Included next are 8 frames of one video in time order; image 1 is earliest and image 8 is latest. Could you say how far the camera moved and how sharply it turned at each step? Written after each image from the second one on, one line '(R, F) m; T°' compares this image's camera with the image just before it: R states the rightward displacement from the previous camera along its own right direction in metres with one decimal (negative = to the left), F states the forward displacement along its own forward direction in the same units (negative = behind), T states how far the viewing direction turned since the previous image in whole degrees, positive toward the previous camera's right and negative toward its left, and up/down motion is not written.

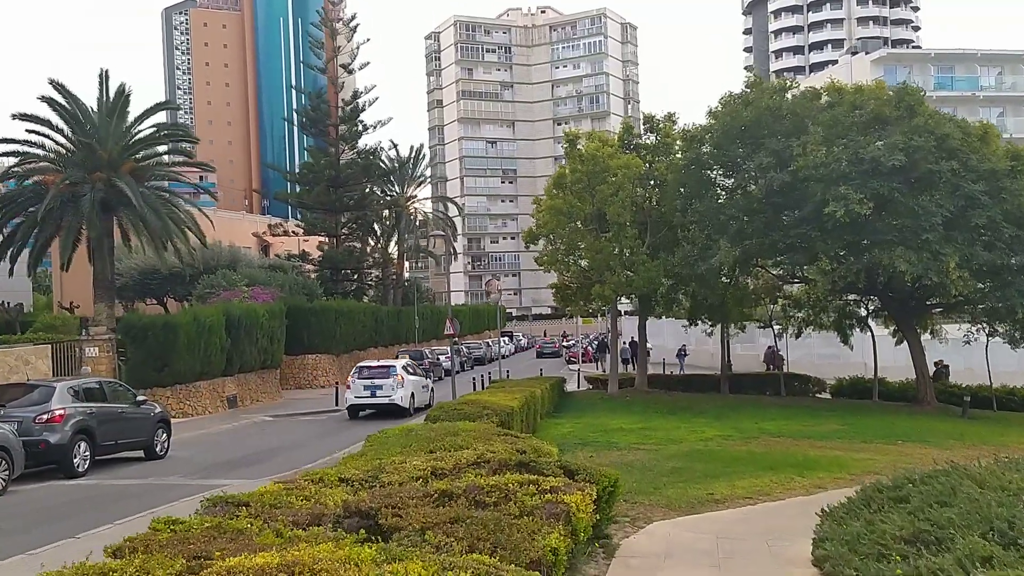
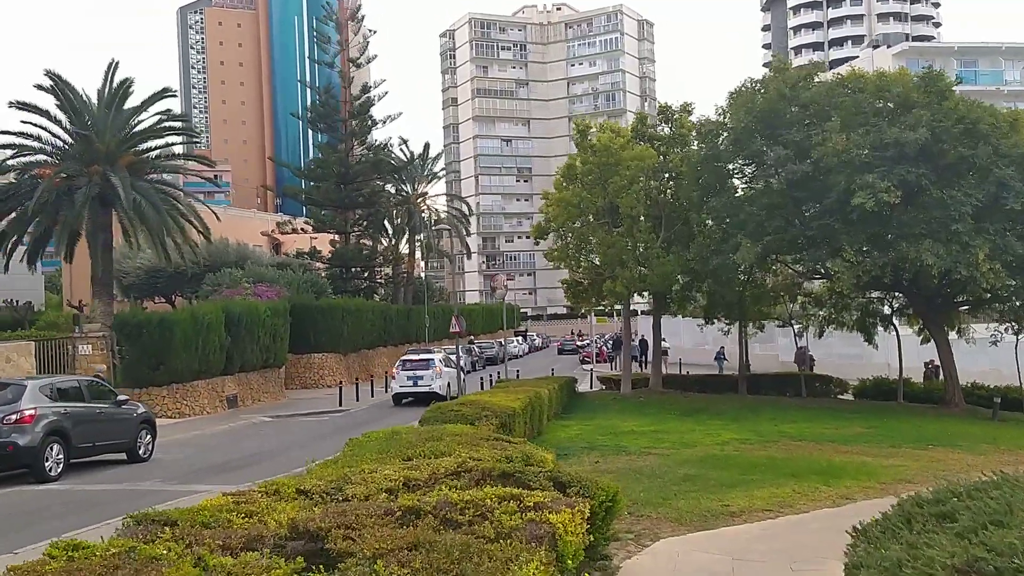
(+0.2, +1.0) m; -1°
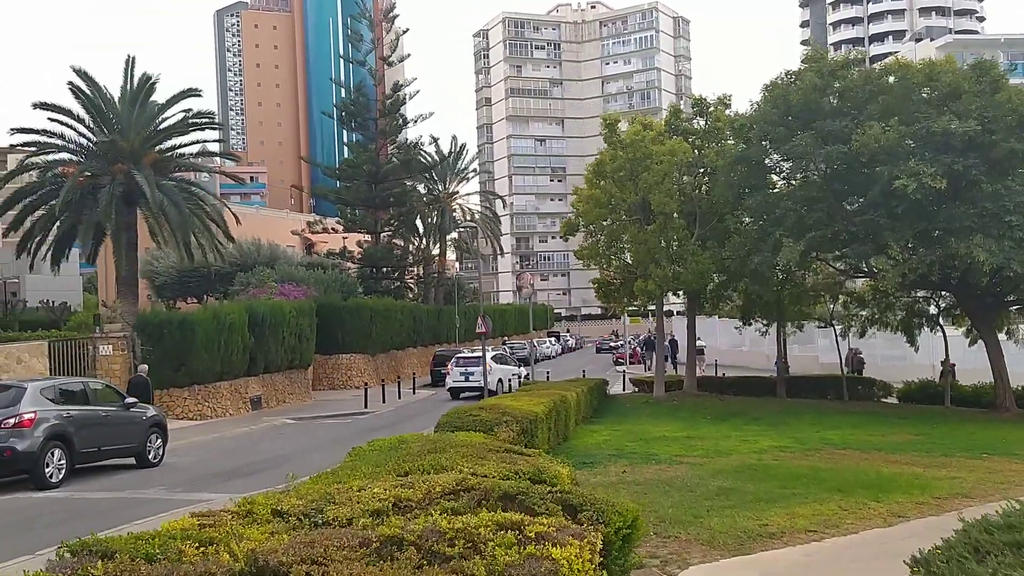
(+0.2, +0.8) m; -2°
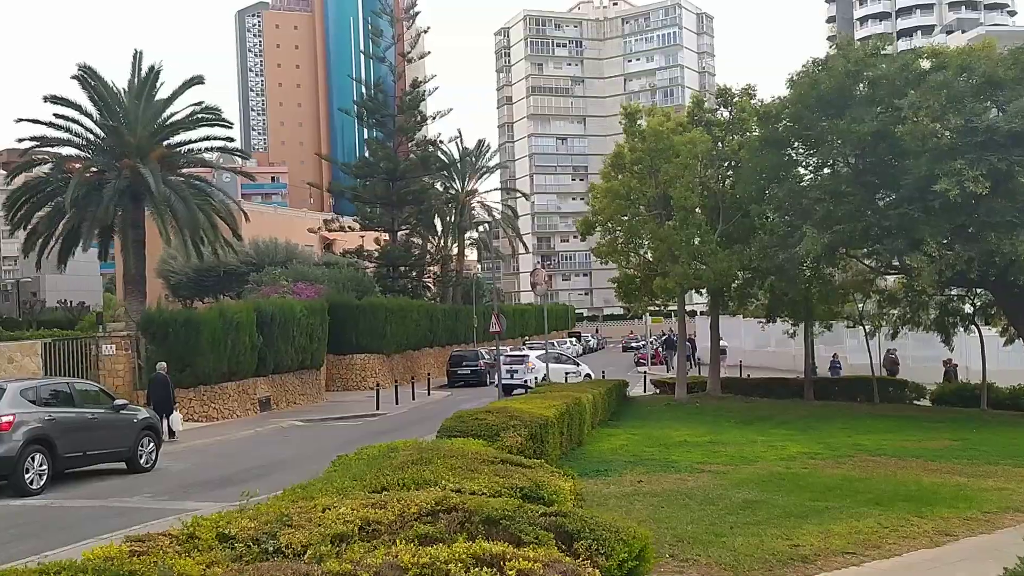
(+0.2, +0.9) m; -1°
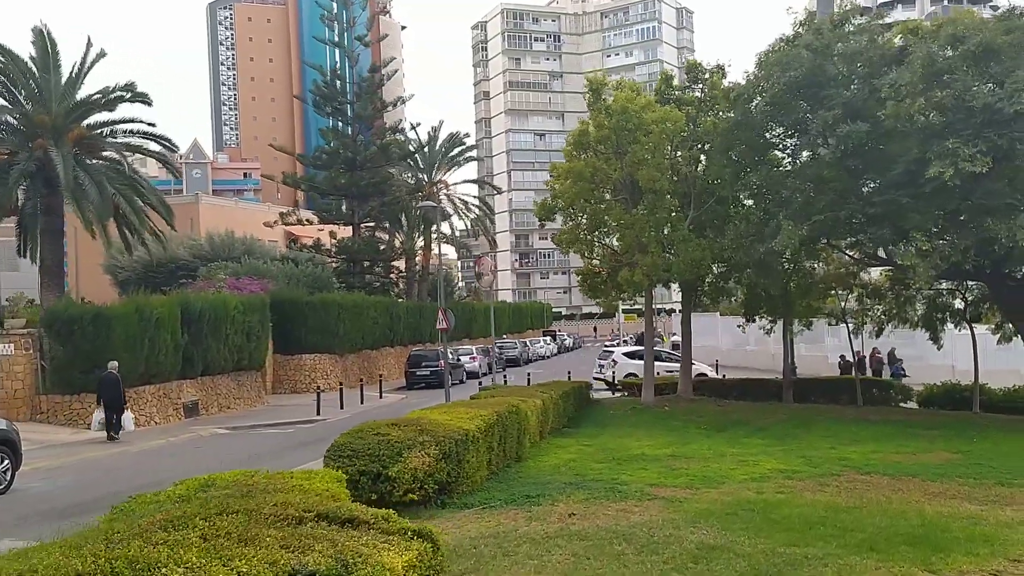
(+0.8, +2.2) m; +1°
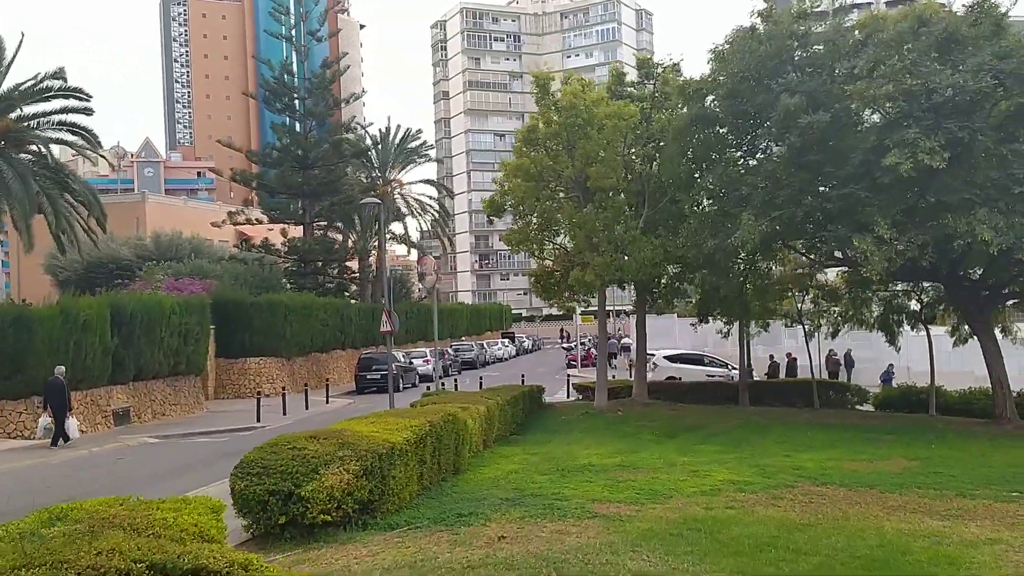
(+0.3, +0.8) m; +2°
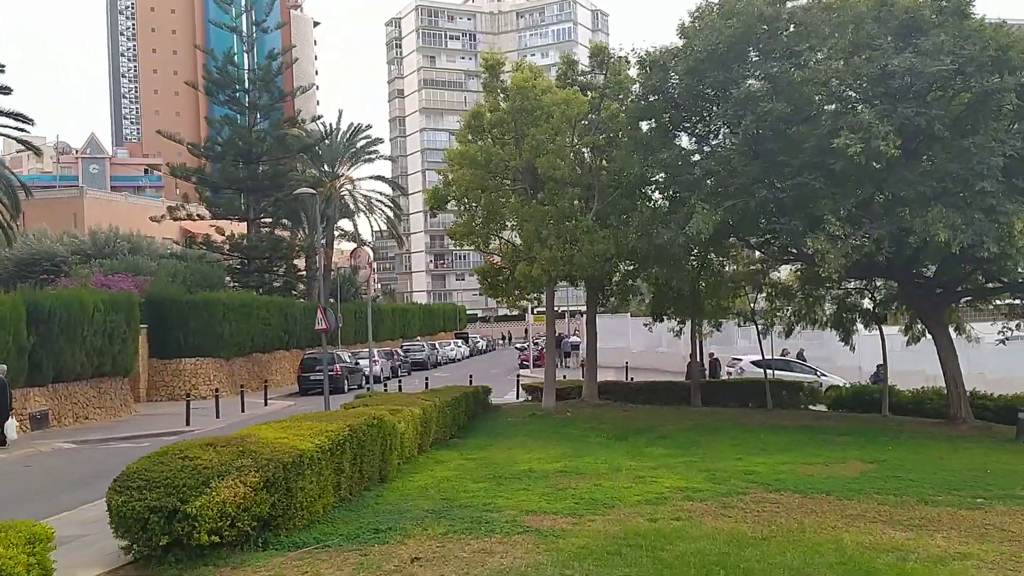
(+0.3, +0.9) m; +3°
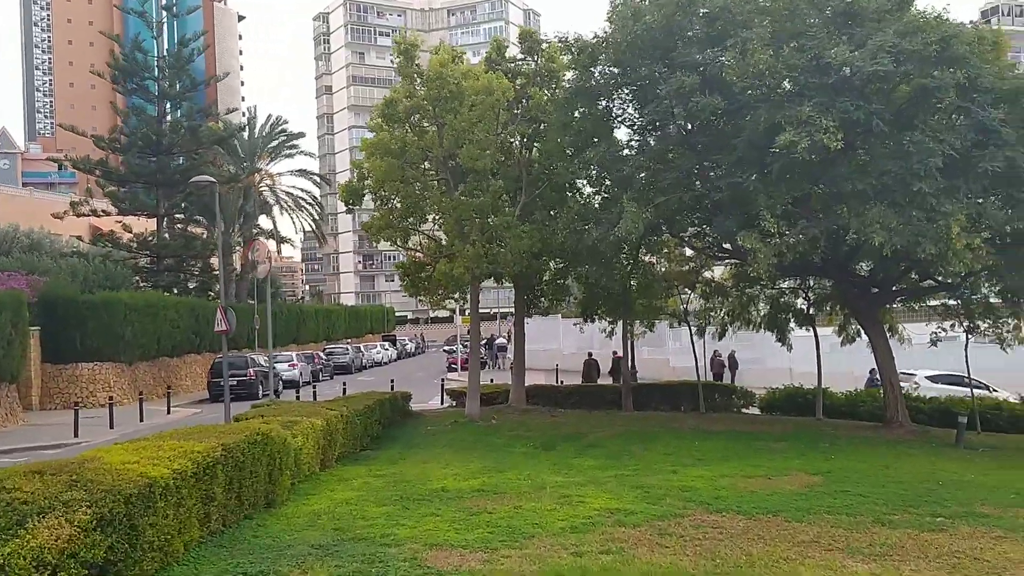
(+0.2, +1.3) m; +4°
